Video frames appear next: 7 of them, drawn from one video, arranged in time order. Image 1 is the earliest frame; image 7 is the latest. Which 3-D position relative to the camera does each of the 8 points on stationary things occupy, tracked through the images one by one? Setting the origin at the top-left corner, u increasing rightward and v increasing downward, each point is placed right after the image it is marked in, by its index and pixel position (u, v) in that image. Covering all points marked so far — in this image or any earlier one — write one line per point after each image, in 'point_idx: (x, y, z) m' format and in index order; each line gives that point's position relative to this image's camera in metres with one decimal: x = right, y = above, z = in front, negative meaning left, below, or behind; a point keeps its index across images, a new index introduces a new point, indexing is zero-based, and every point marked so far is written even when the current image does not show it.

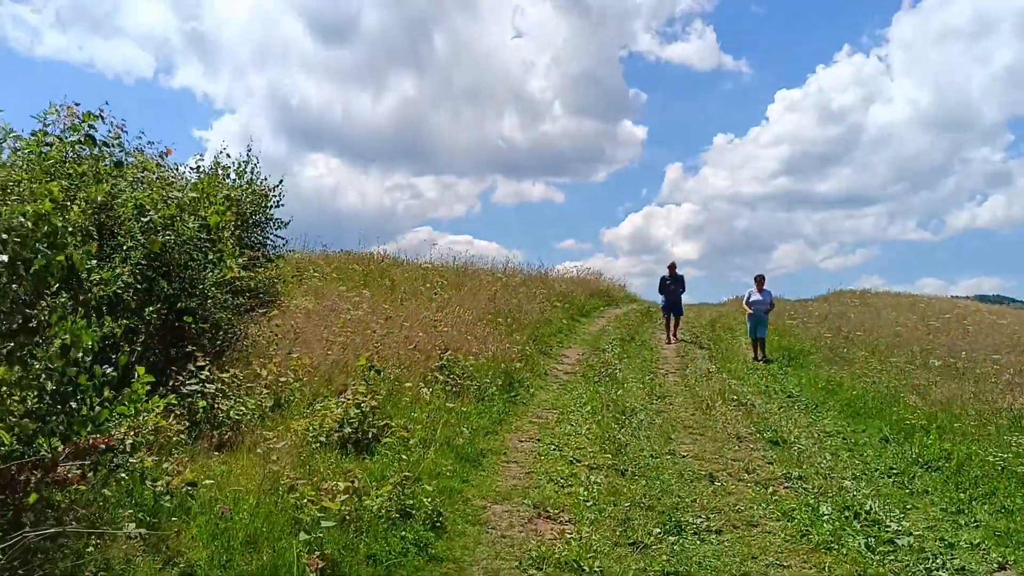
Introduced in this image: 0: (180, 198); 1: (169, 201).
0: (-3.7, +1.0, +10.4) m
1: (-3.4, +0.9, +9.2) m
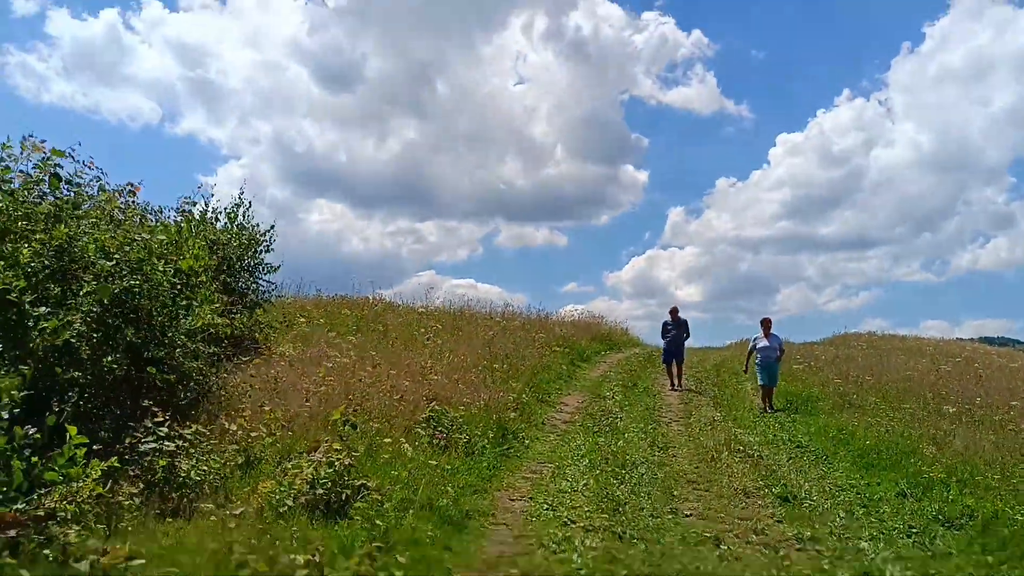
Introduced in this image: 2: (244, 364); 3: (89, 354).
0: (-3.8, +0.5, +9.9) m
1: (-3.5, +0.4, +8.7) m
2: (-3.5, -1.0, +12.3) m
3: (-3.5, -0.6, +7.8) m
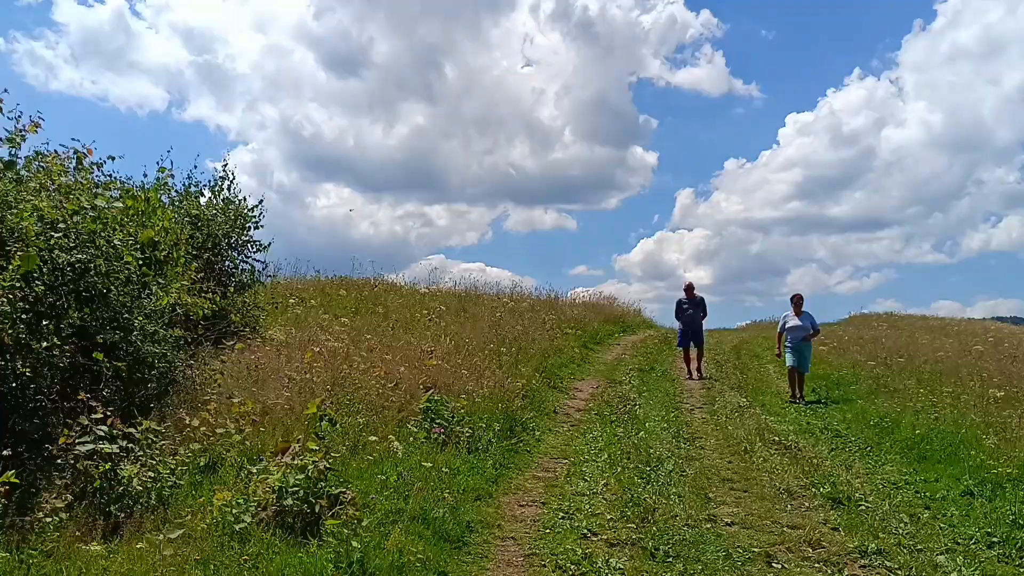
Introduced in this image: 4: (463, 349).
0: (-3.7, +0.7, +8.6) m
1: (-3.4, +0.6, +7.4) m
2: (-3.4, -0.8, +11.0) m
3: (-3.5, -0.4, +6.6) m
4: (-0.7, -0.9, +14.3) m
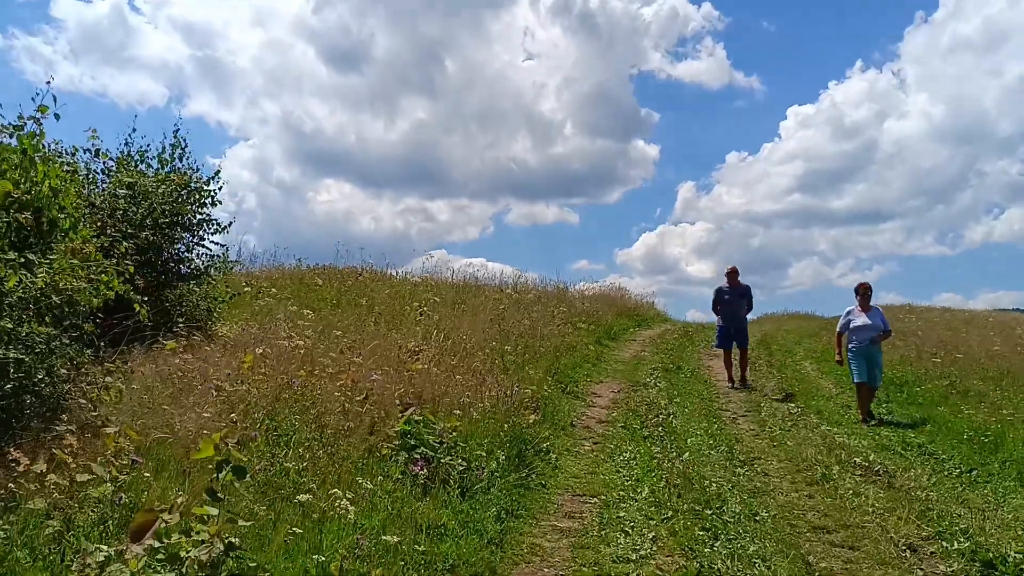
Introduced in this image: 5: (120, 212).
0: (-3.7, +0.9, +6.0) m
1: (-3.4, +0.8, +4.8) m
2: (-3.3, -0.6, +8.5) m
3: (-3.4, -0.2, +4.0) m
4: (-0.7, -0.7, +11.8) m
5: (-5.0, +1.0, +11.9) m
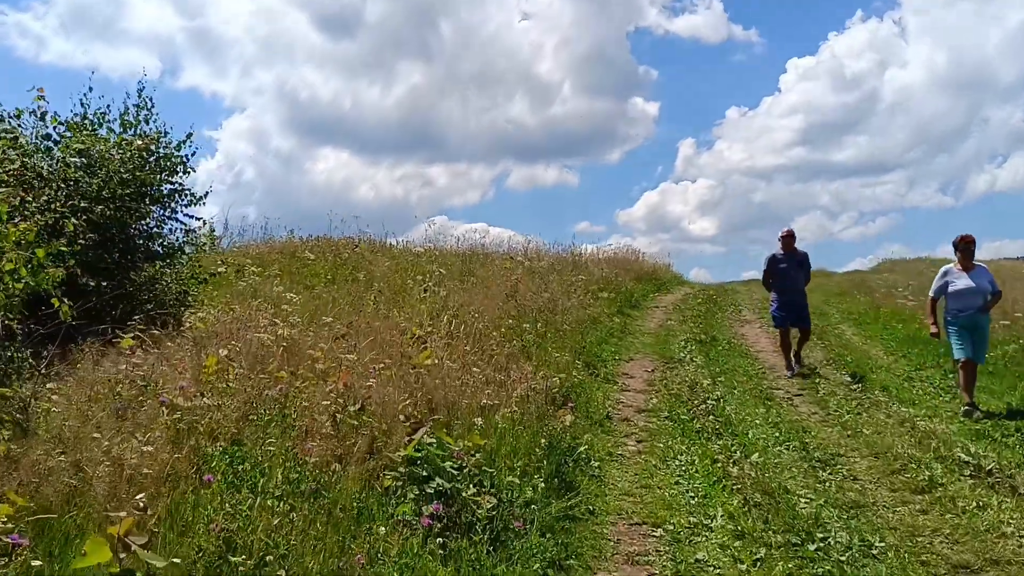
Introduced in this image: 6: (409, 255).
0: (-3.5, +0.9, +4.4) m
1: (-3.2, +0.7, +3.1) m
2: (-3.1, -0.5, +6.8) m
3: (-3.2, -0.3, +2.4) m
4: (-0.4, -0.4, +10.2) m
5: (-4.8, +1.1, +10.2) m
6: (-1.9, +0.6, +17.2) m
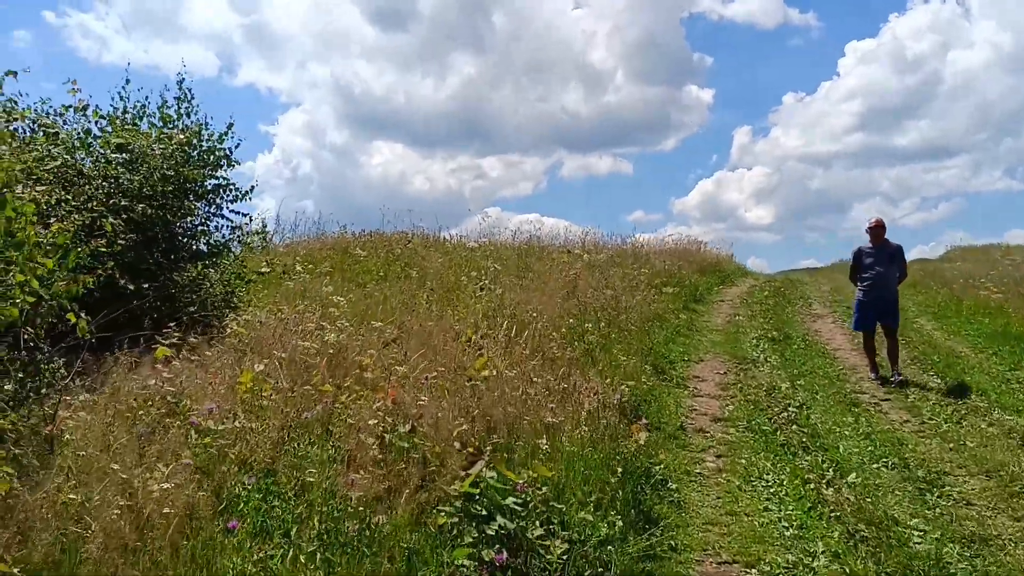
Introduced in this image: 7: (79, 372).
0: (-3.2, +0.8, +3.8) m
1: (-3.0, +0.6, +2.6) m
2: (-2.7, -0.6, +6.3) m
3: (-3.0, -0.4, +1.9) m
4: (+0.2, -0.4, +9.5) m
5: (-4.2, +1.1, +9.8) m
6: (-0.9, +0.7, +16.5) m
7: (-3.3, -0.6, +7.1) m
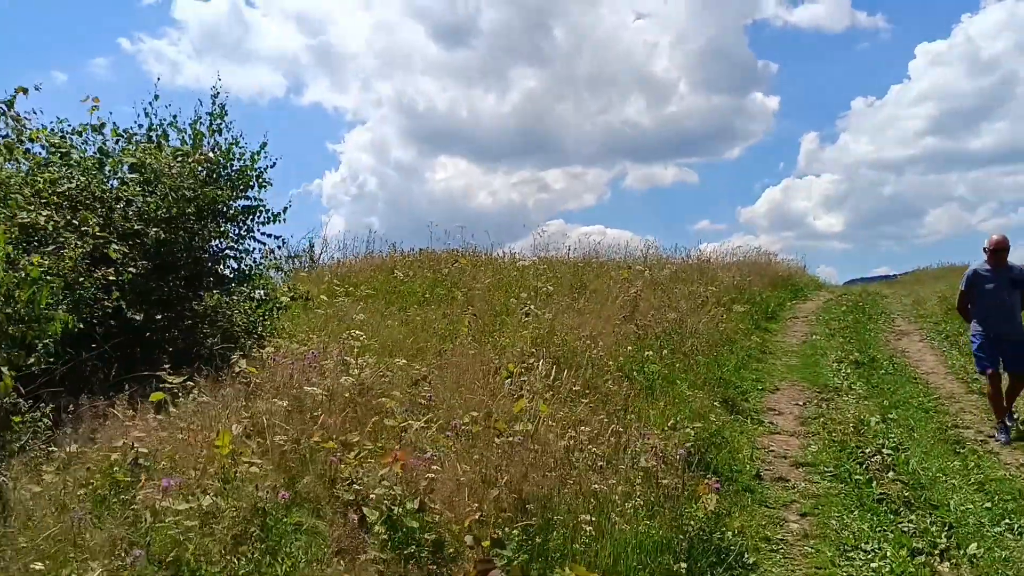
0: (-3.2, +0.6, +3.0) m
1: (-3.0, +0.4, +1.8) m
2: (-2.4, -0.8, +5.4) m
3: (-3.1, -0.6, +1.0) m
4: (+0.6, -0.7, +8.4) m
5: (-3.7, +0.8, +9.0) m
6: (+0.1, +0.3, +15.5) m
7: (-3.0, -0.9, +6.3) m
